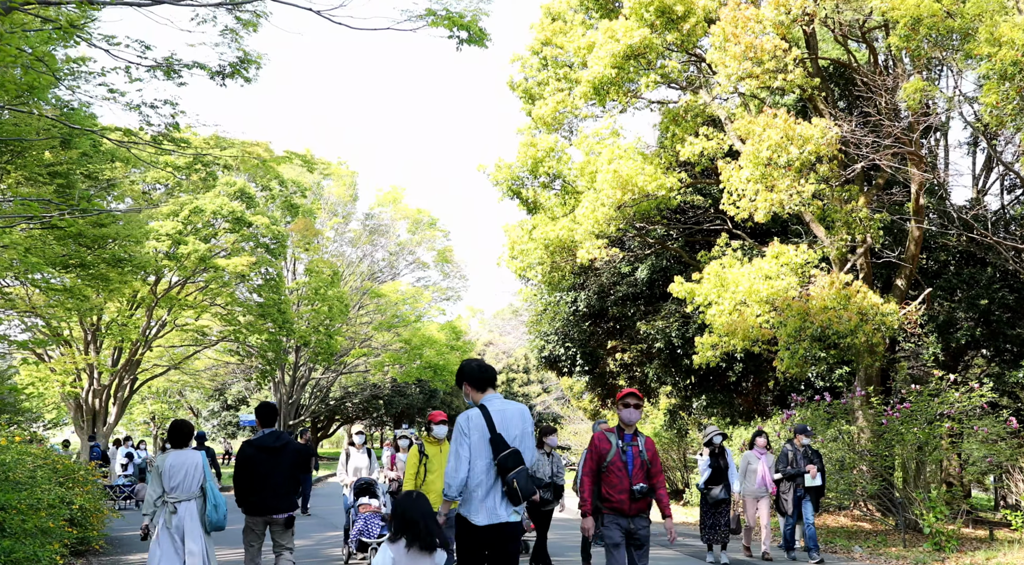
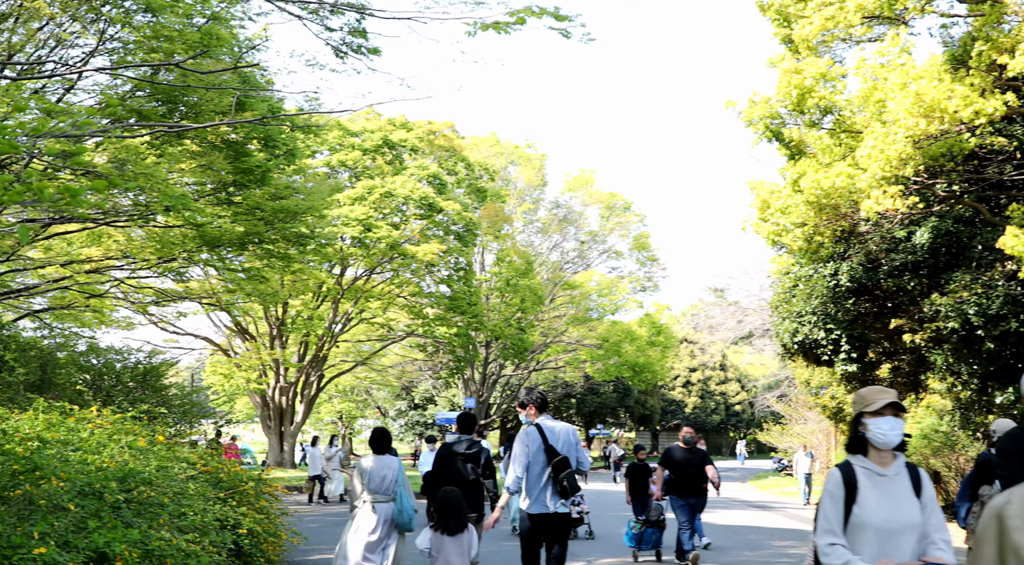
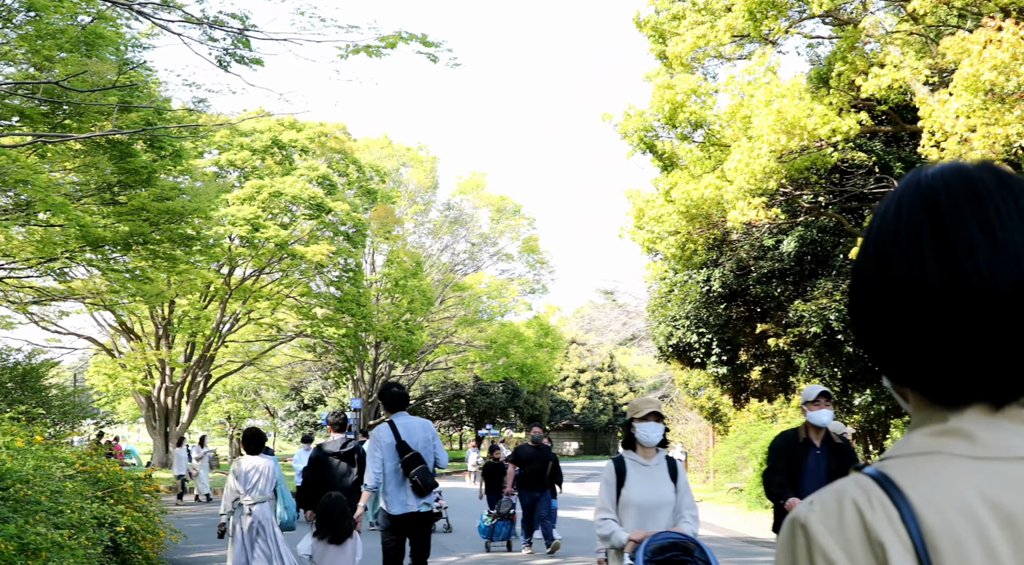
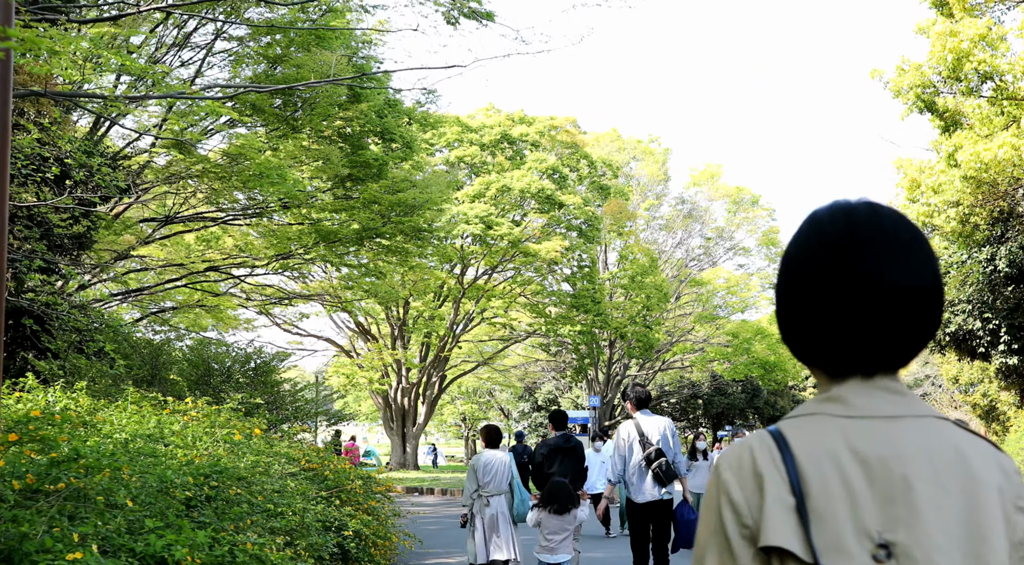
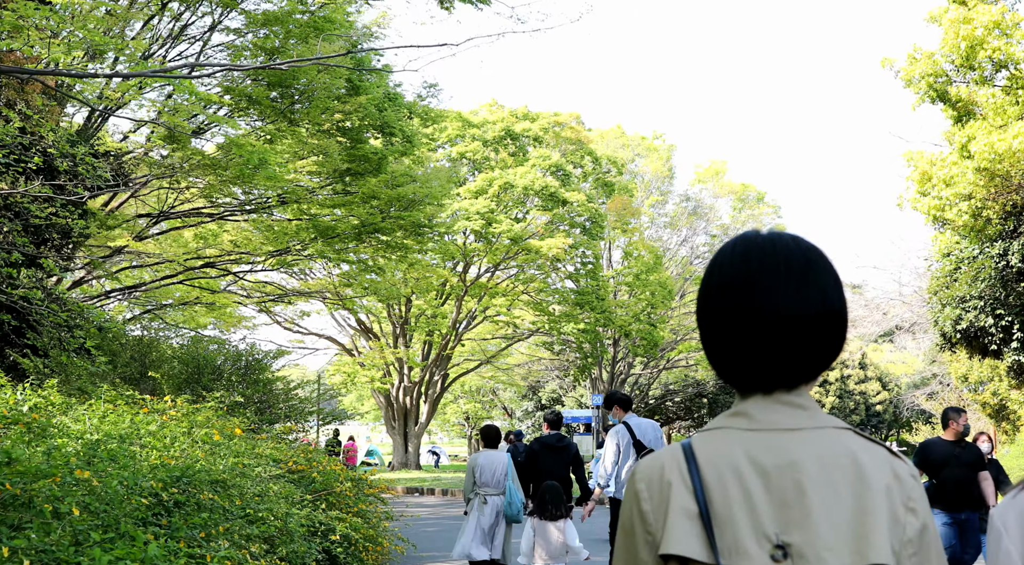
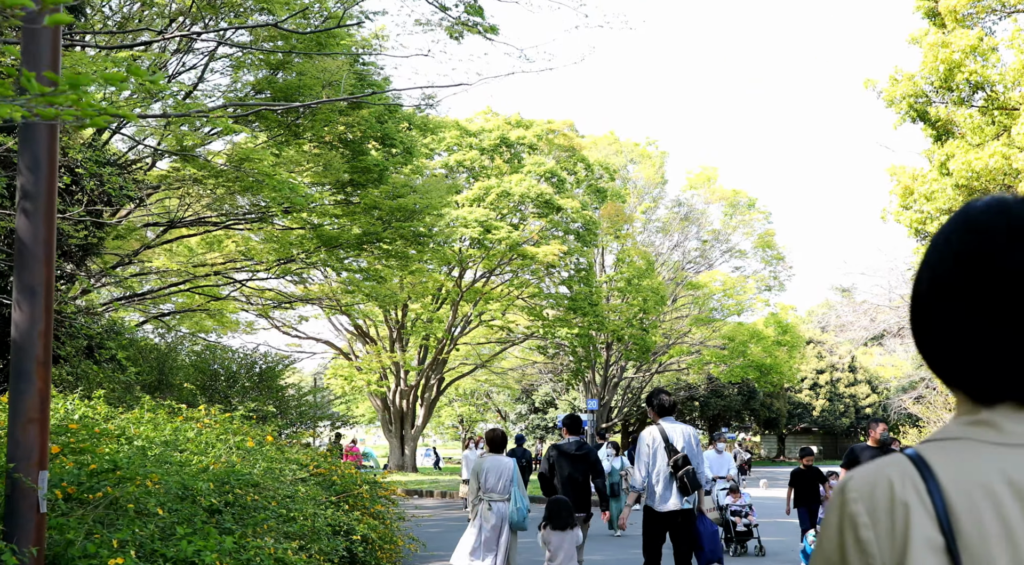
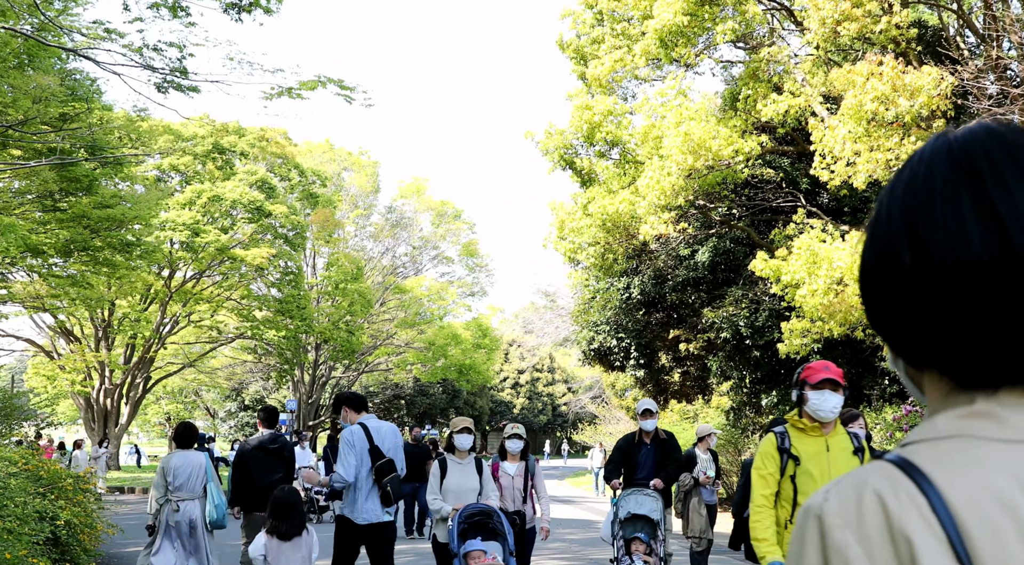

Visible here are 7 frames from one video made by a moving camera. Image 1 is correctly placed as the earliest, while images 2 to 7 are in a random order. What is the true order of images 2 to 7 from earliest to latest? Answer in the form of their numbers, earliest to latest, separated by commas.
7, 3, 2, 6, 4, 5
